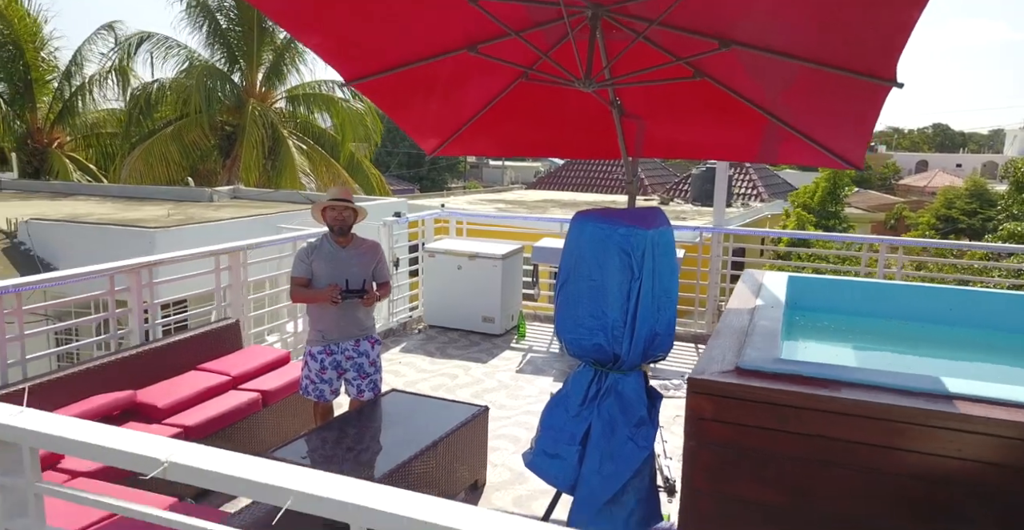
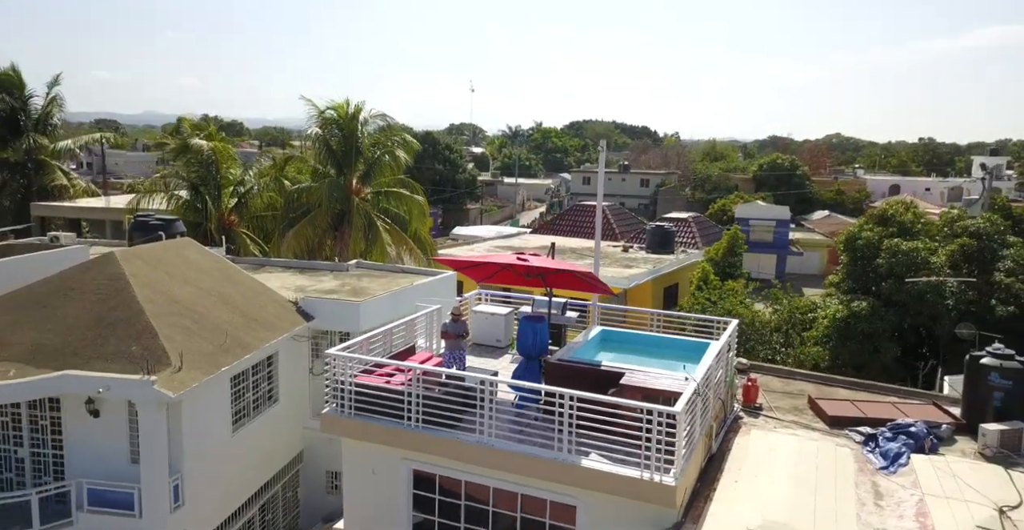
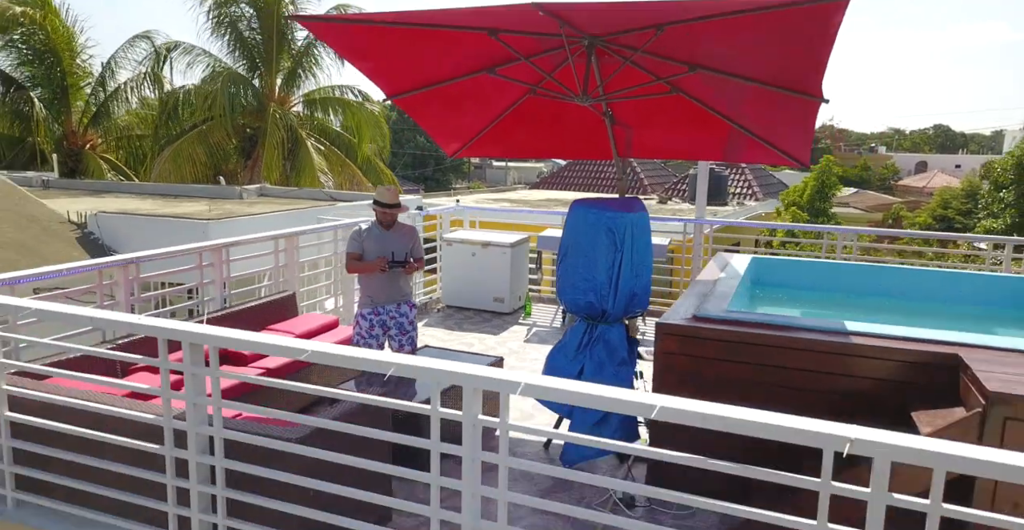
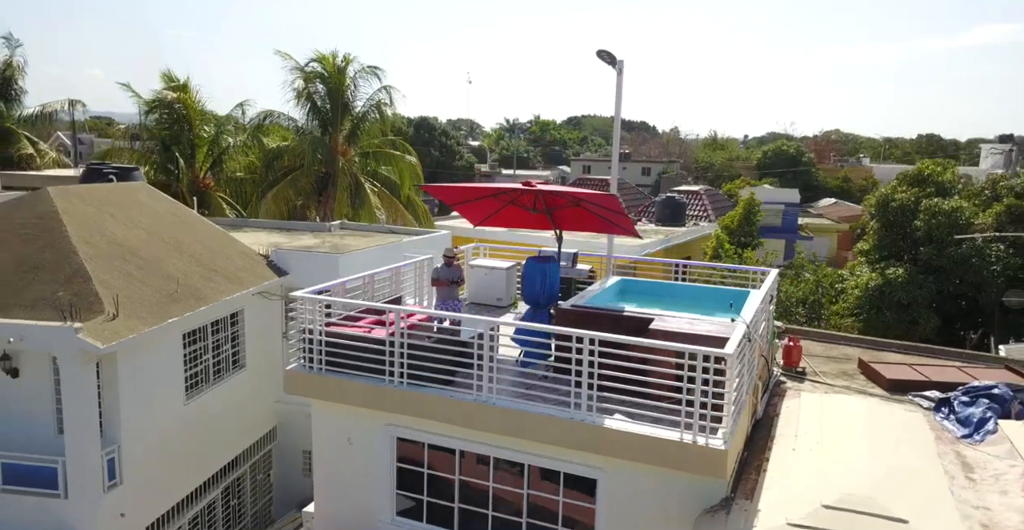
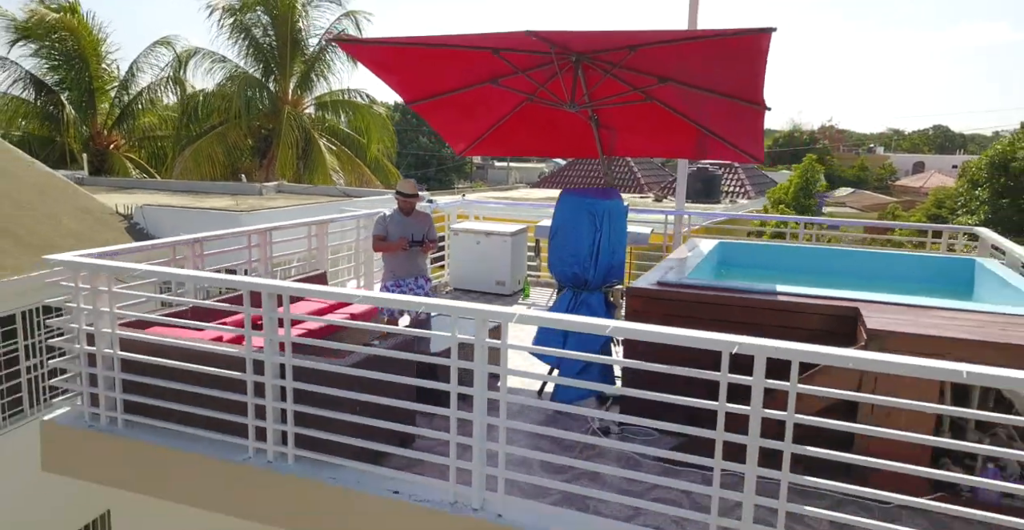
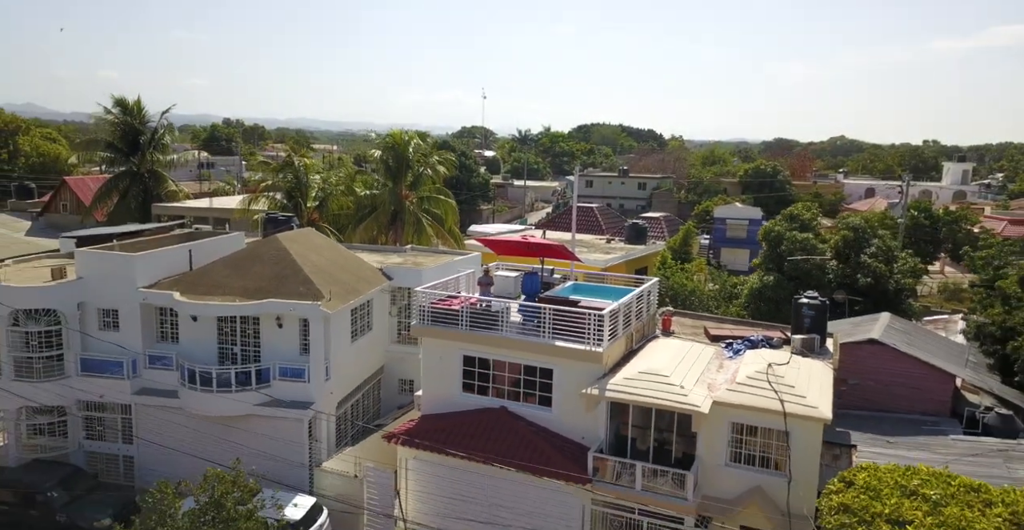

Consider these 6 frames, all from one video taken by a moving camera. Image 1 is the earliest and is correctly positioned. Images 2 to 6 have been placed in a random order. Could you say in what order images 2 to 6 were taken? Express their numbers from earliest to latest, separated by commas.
3, 5, 4, 2, 6
